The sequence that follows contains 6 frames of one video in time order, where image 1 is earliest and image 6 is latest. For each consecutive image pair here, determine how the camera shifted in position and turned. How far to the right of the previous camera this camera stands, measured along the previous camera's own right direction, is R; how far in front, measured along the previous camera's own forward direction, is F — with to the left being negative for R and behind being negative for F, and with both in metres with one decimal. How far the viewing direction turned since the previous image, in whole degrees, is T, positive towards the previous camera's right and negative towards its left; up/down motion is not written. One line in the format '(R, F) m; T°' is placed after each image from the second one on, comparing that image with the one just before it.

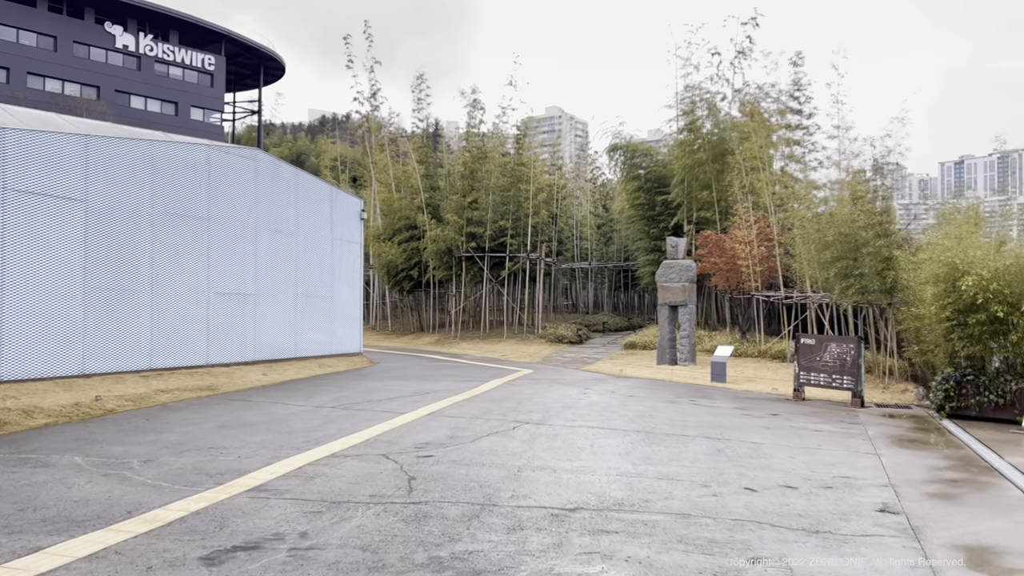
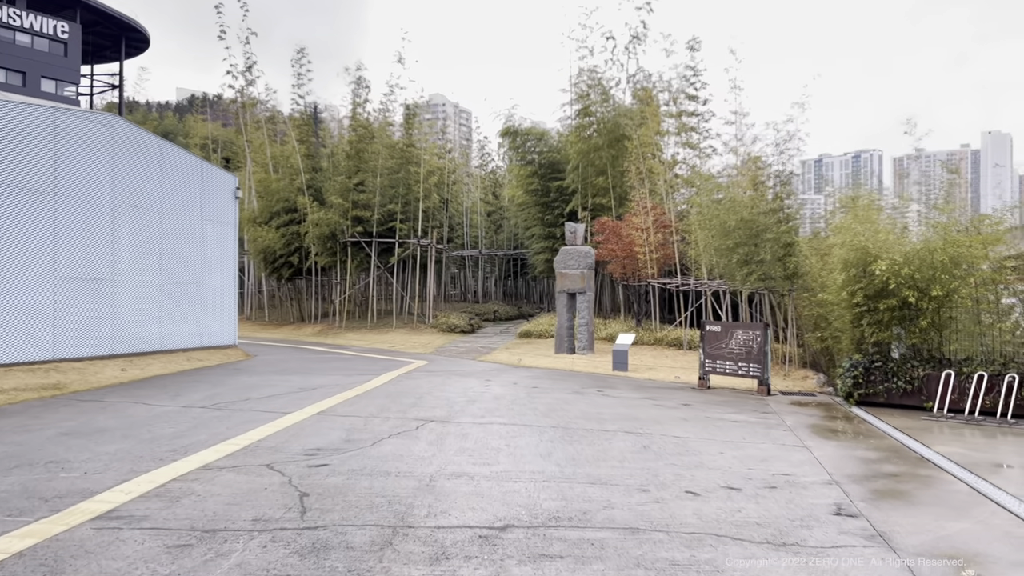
(-0.2, +0.7) m; +9°
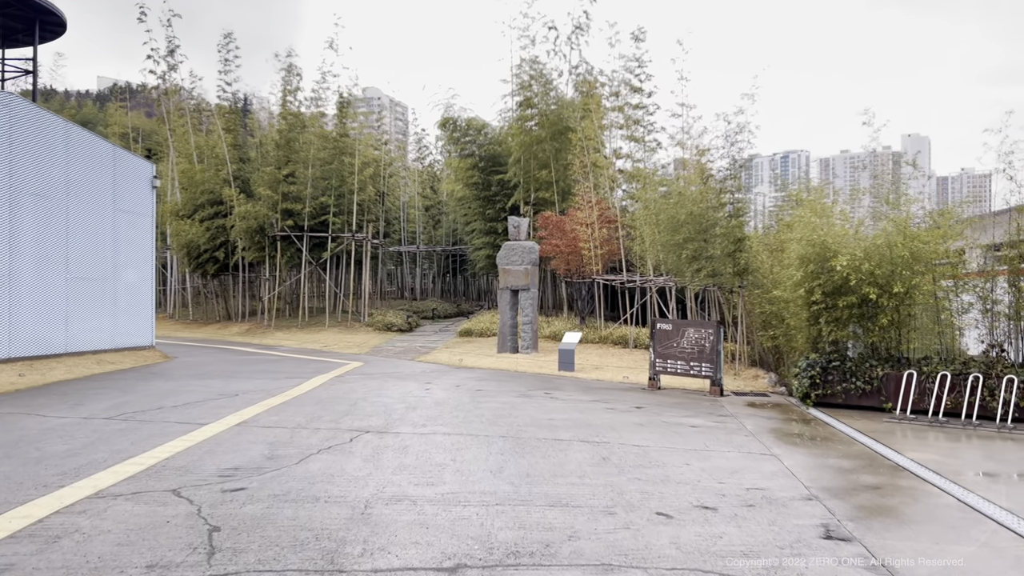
(-0.1, +0.5) m; +5°
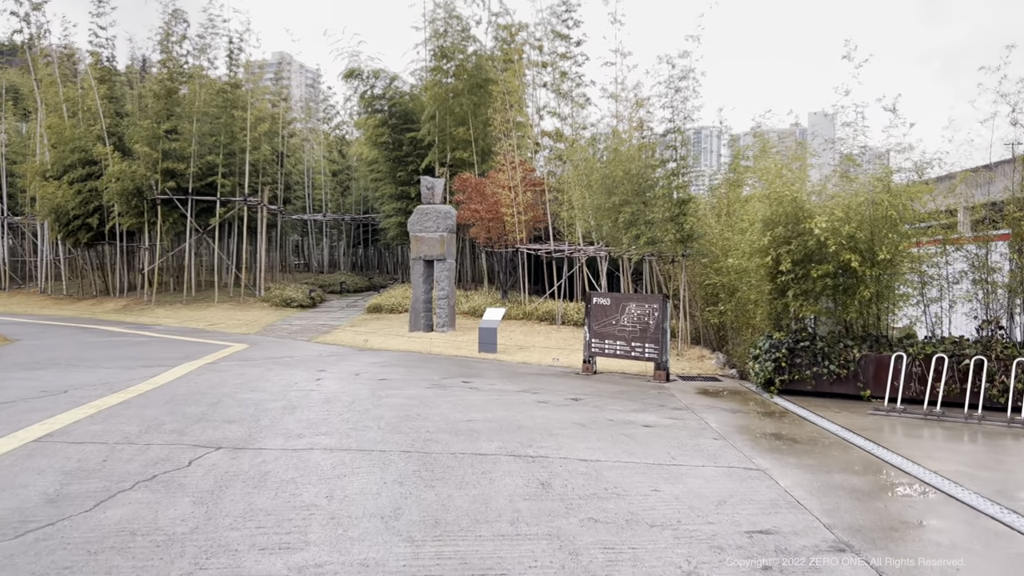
(+0.1, +1.4) m; +6°
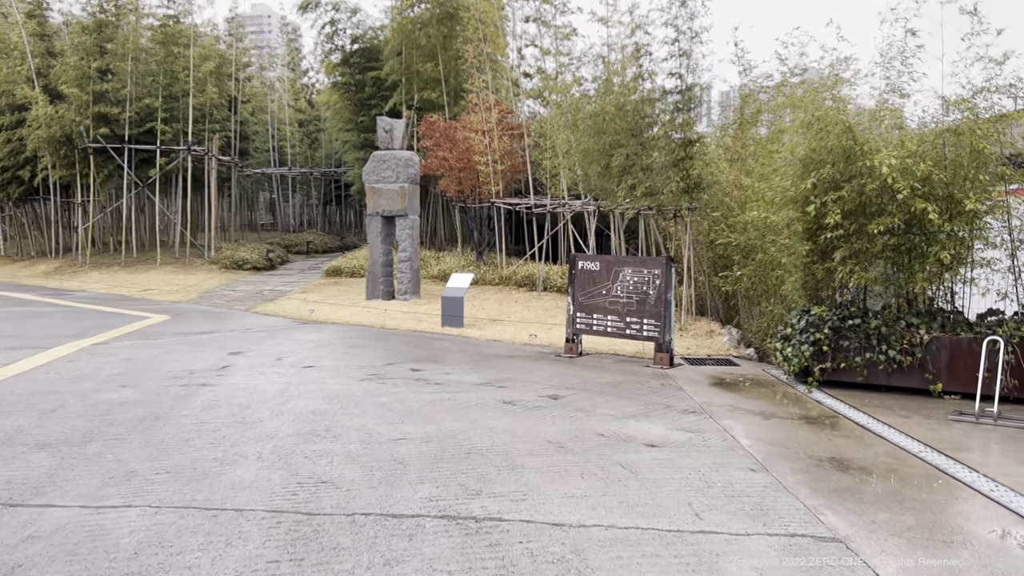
(+0.2, +1.5) m; +1°
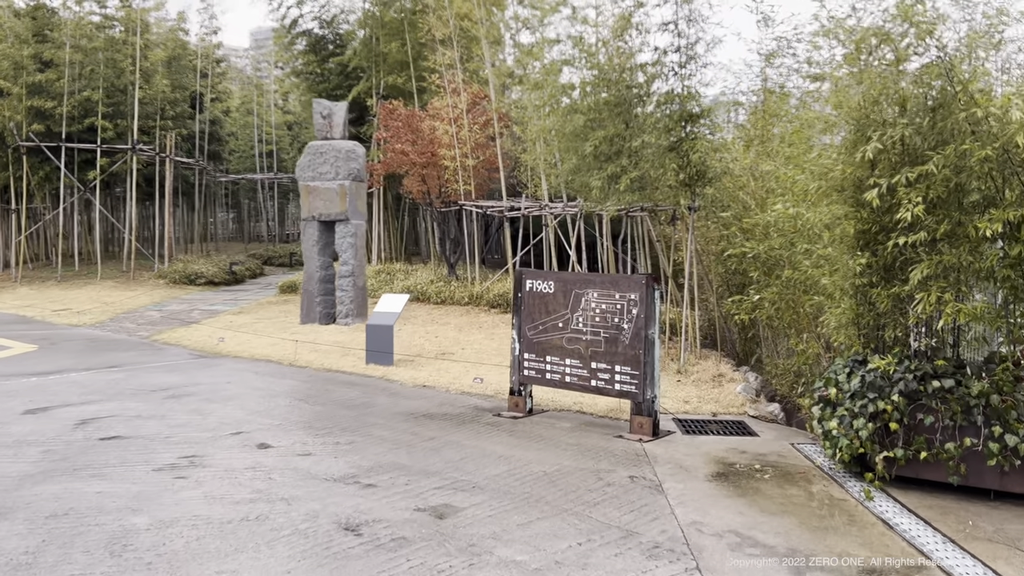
(+0.6, +1.8) m; -2°
